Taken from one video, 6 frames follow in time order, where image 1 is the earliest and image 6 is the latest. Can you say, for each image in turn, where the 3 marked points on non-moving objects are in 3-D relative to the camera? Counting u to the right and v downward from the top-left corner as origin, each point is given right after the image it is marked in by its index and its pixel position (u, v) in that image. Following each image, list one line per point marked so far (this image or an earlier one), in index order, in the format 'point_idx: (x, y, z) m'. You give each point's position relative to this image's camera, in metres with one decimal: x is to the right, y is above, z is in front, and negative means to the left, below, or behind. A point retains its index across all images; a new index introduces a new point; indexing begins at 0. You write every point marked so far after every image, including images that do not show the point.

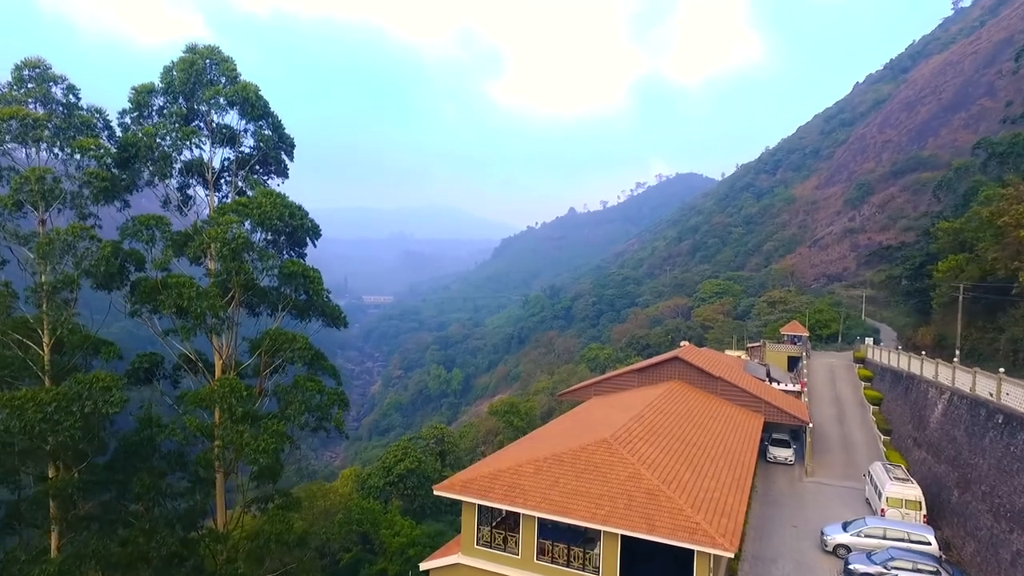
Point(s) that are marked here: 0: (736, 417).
0: (+6.0, -3.5, +15.2) m
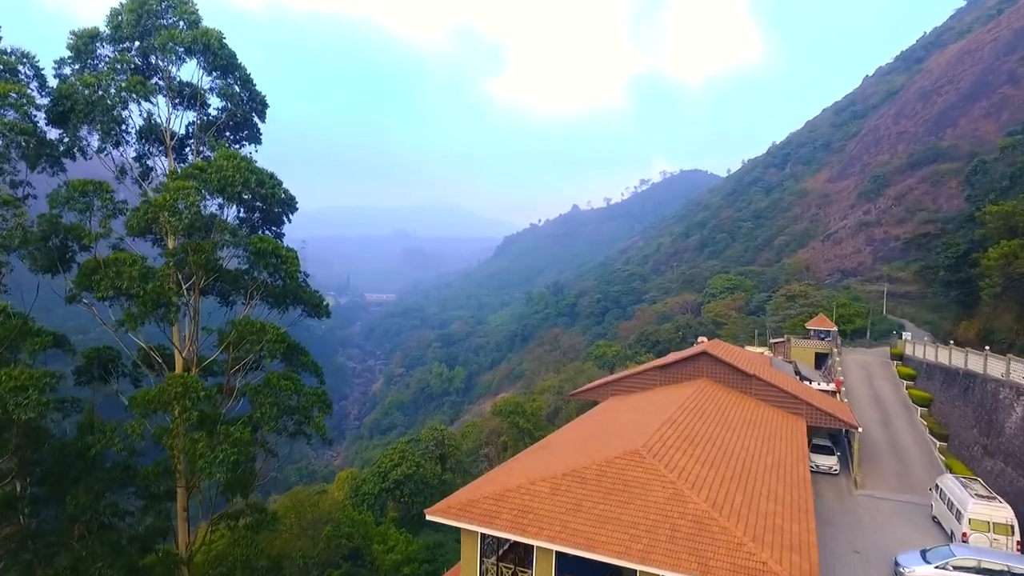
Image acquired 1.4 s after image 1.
0: (+6.2, -3.1, +13.2) m
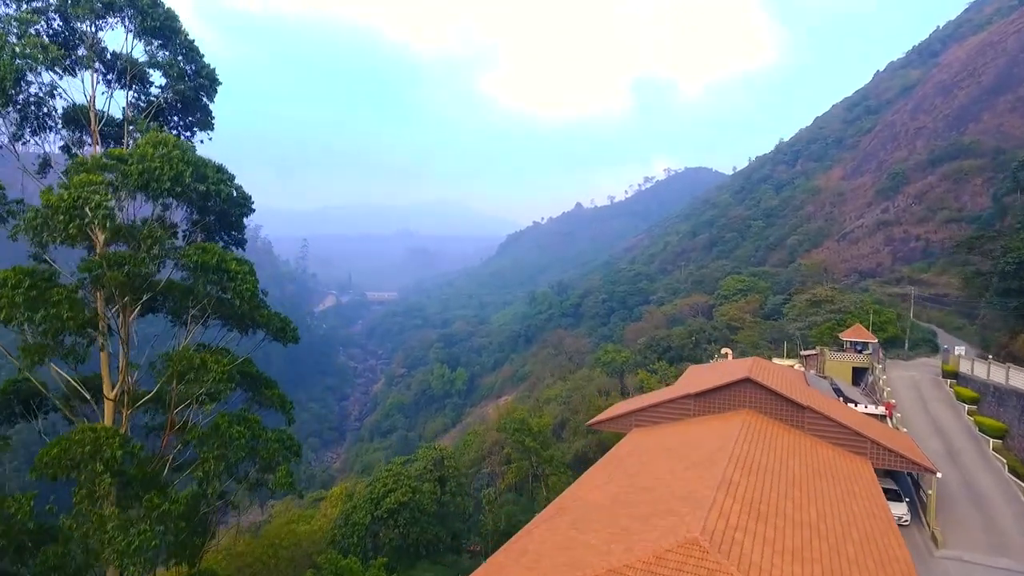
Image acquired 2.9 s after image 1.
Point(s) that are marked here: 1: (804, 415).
0: (+6.4, -3.5, +10.9) m
1: (+6.5, -2.8, +12.7) m
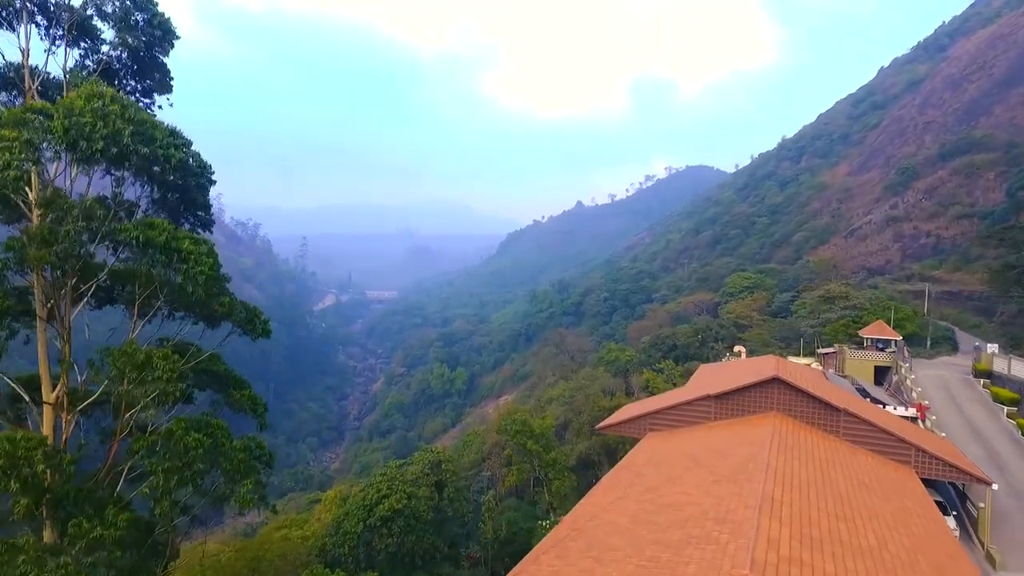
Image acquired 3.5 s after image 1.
0: (+6.4, -3.3, +9.6) m
1: (+6.6, -2.6, +11.4) m
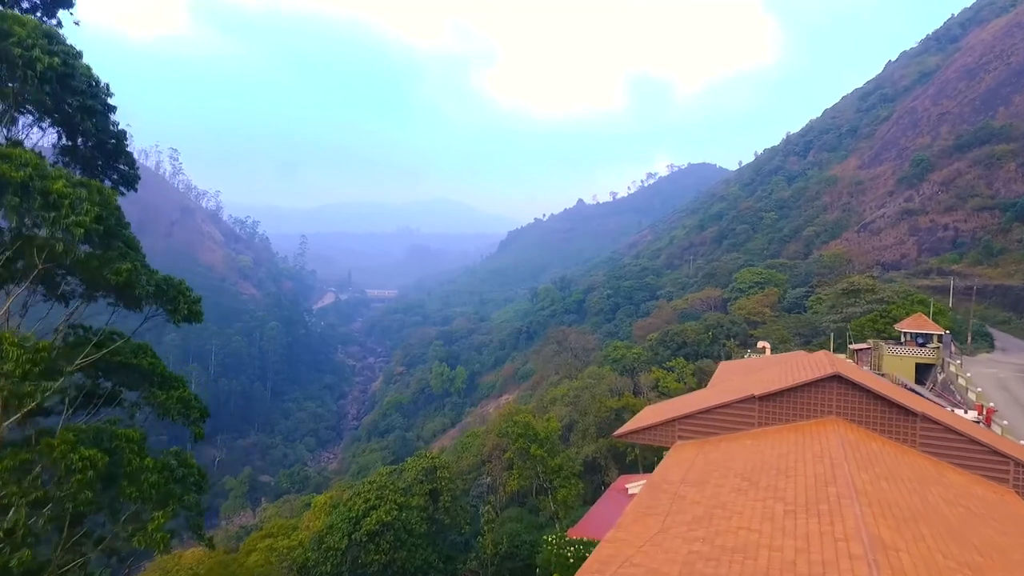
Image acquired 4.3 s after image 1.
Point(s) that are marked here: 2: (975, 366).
0: (+6.5, -2.9, +7.5) m
1: (+6.6, -2.2, +9.3) m
2: (+15.1, -2.6, +18.6) m
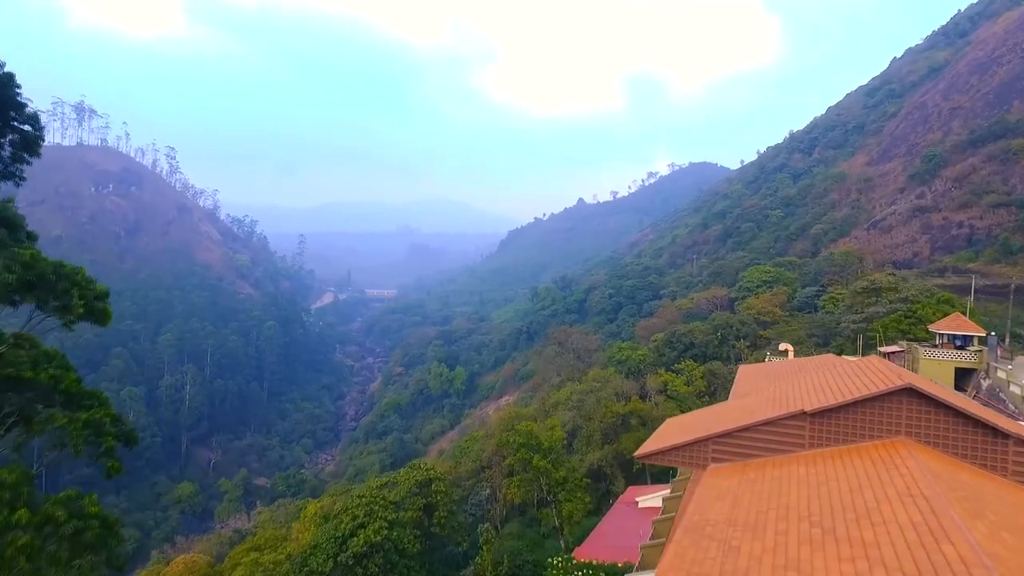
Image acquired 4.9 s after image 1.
0: (+6.5, -2.8, +5.9) m
1: (+6.7, -2.2, +7.7) m
2: (+15.1, -2.5, +17.0) m
